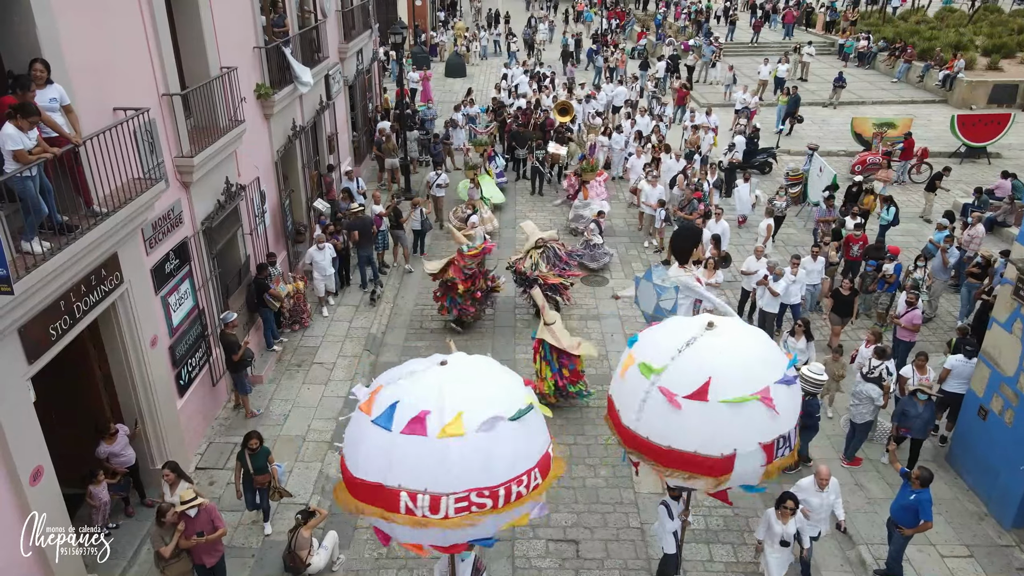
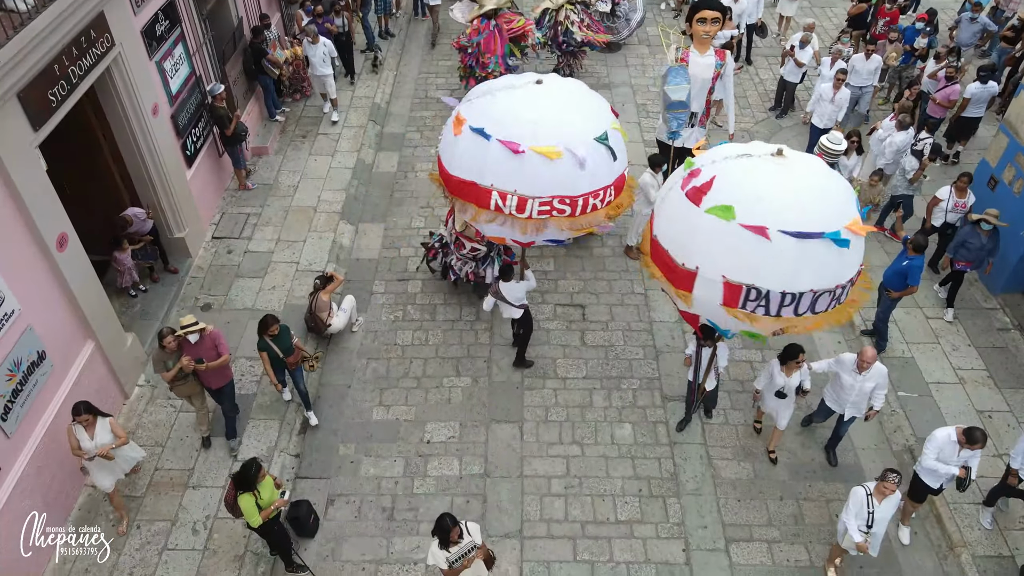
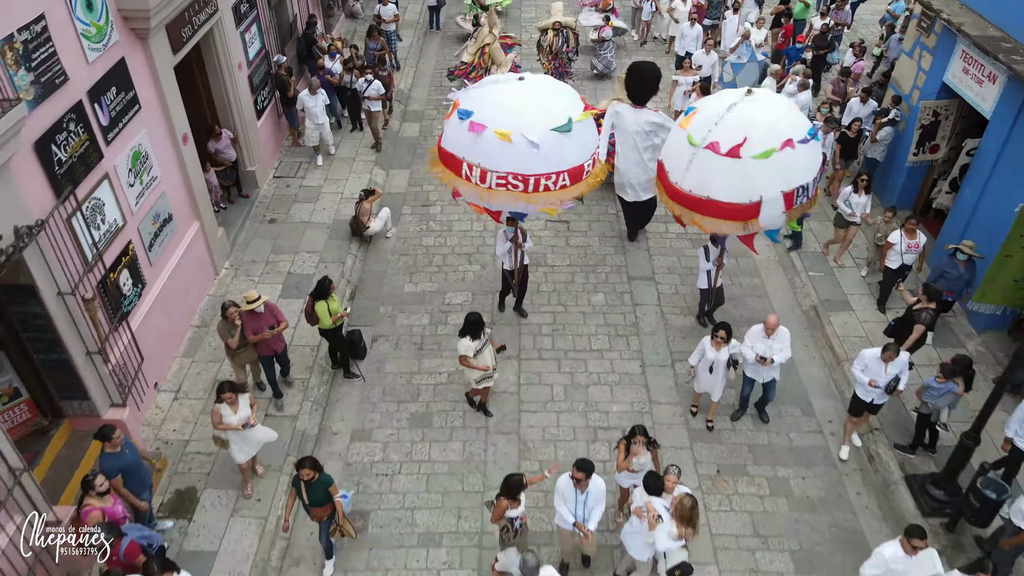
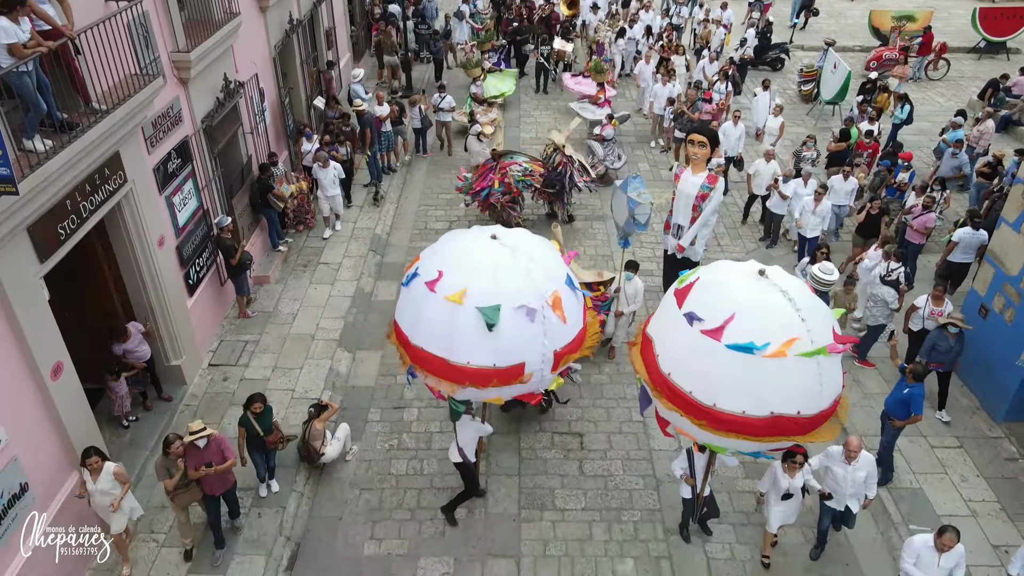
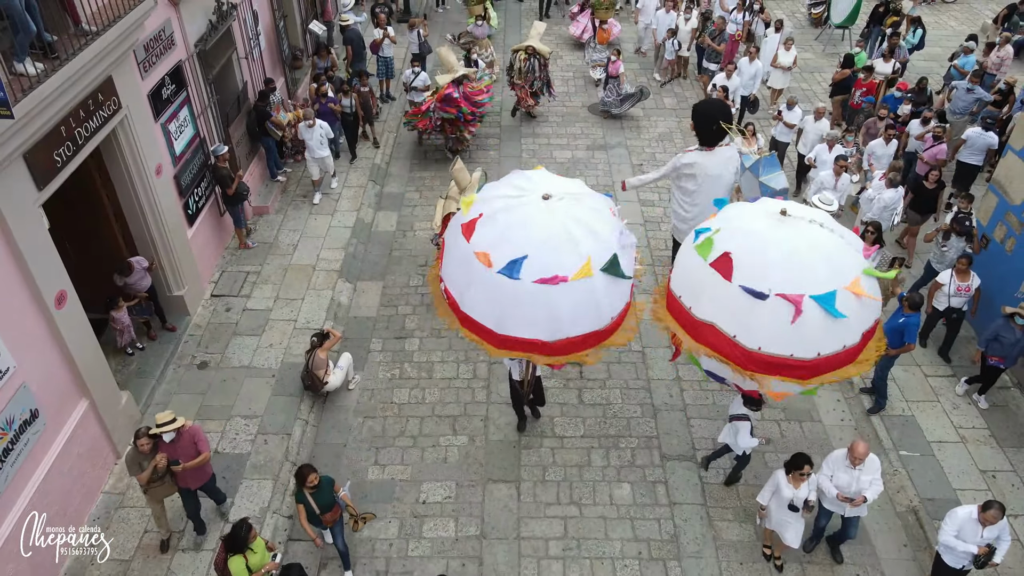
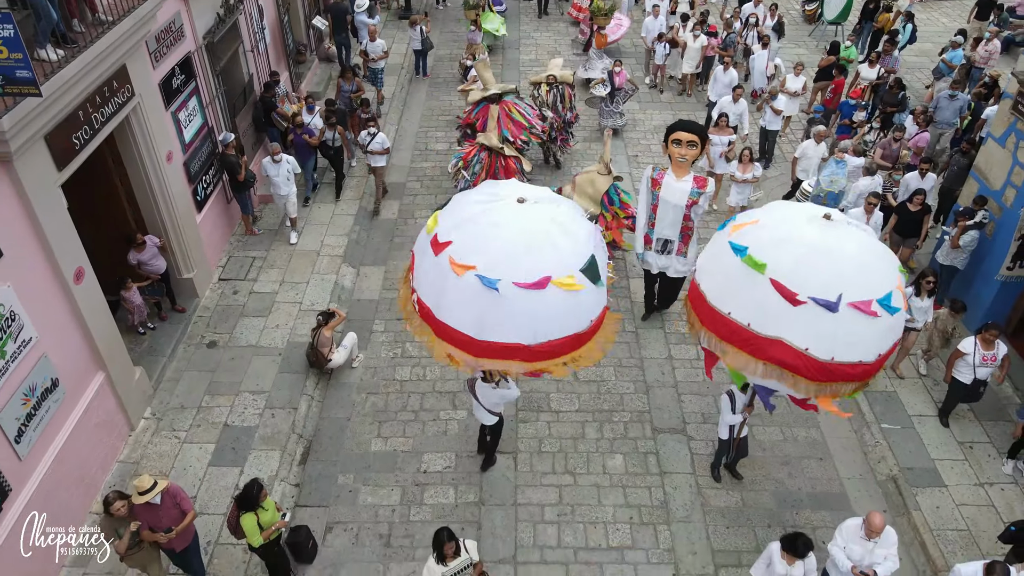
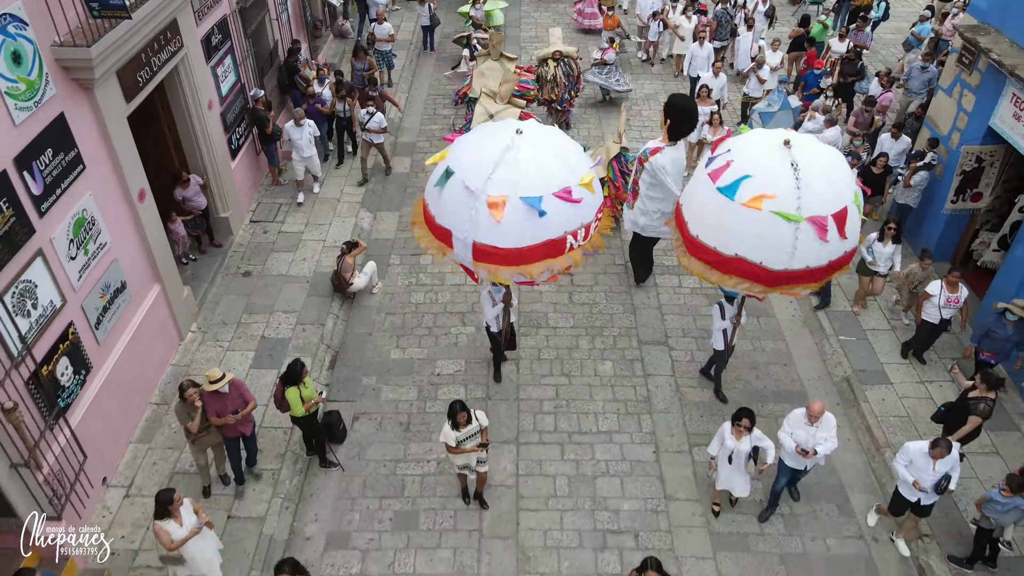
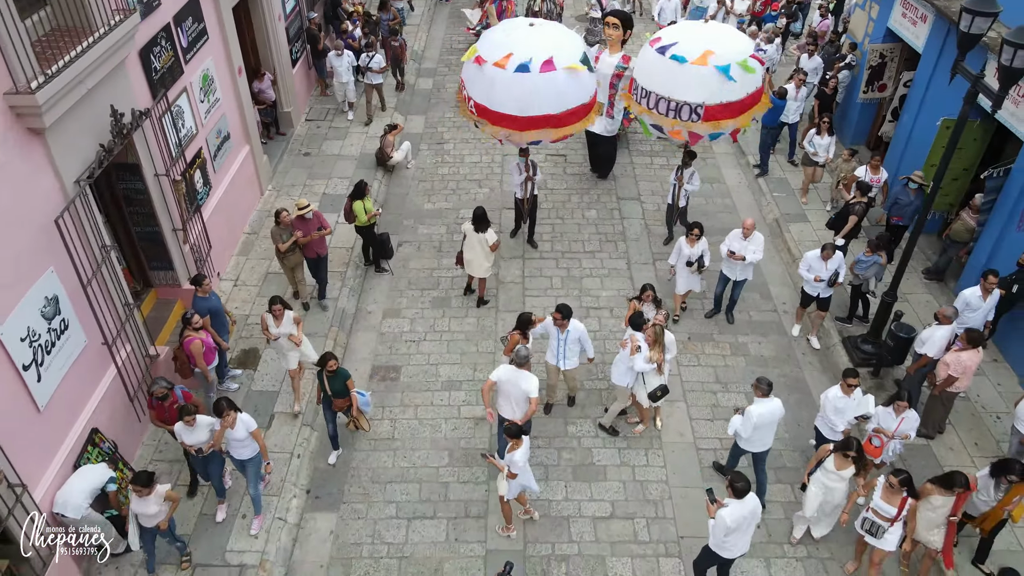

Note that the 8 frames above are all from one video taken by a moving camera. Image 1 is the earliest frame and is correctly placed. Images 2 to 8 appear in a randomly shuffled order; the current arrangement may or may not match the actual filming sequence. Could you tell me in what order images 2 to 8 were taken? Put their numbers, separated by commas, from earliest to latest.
4, 2, 5, 6, 7, 3, 8
